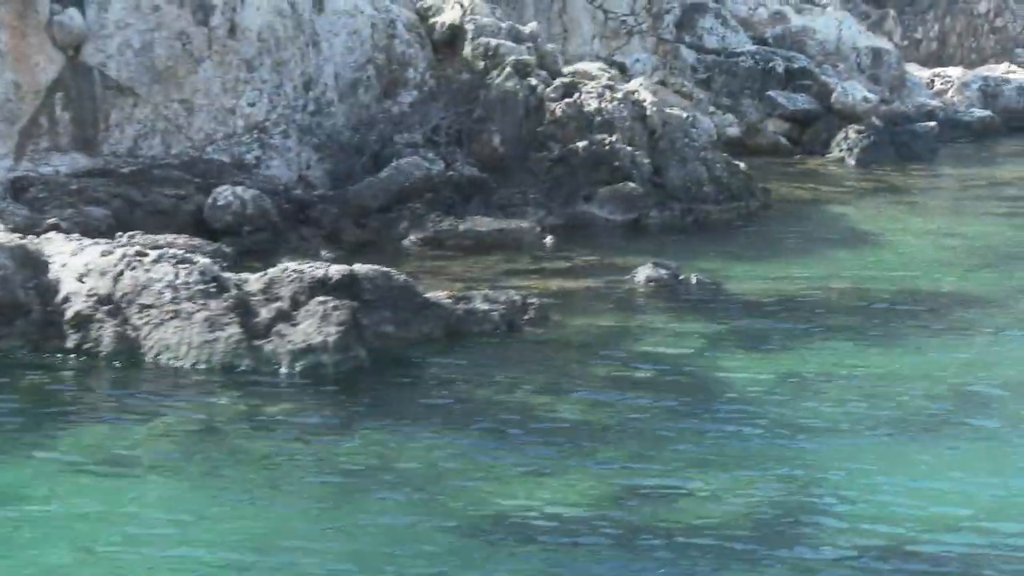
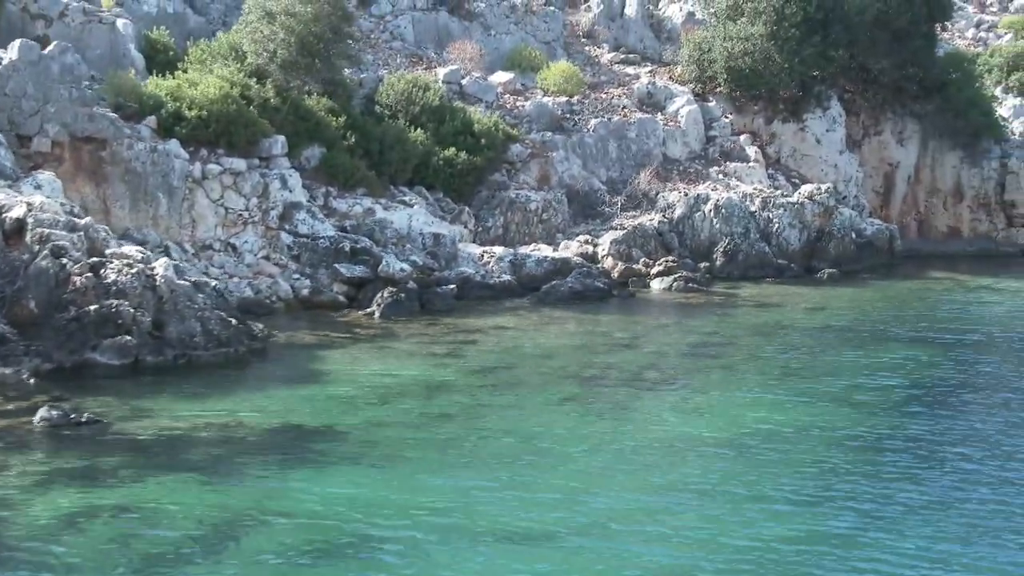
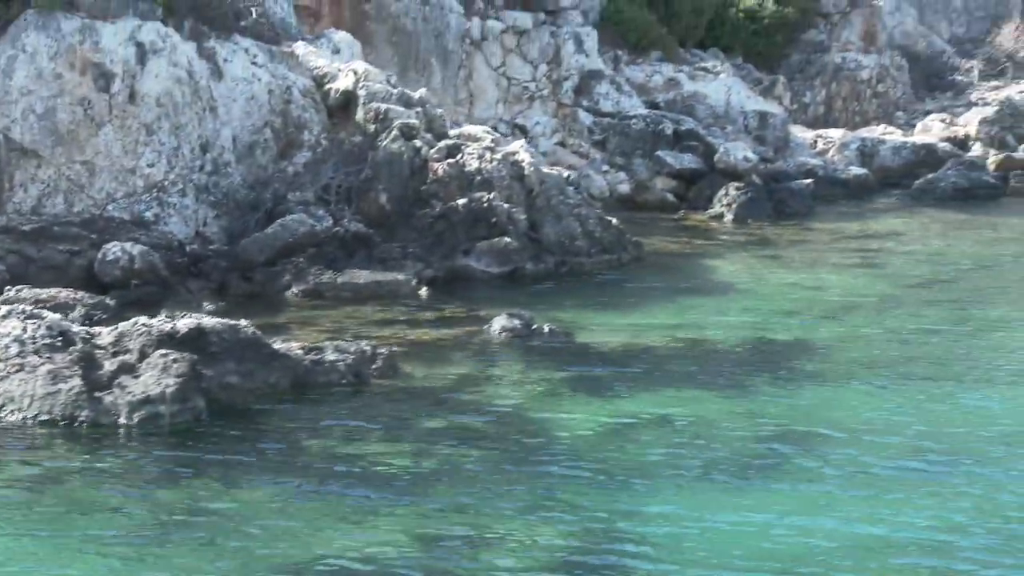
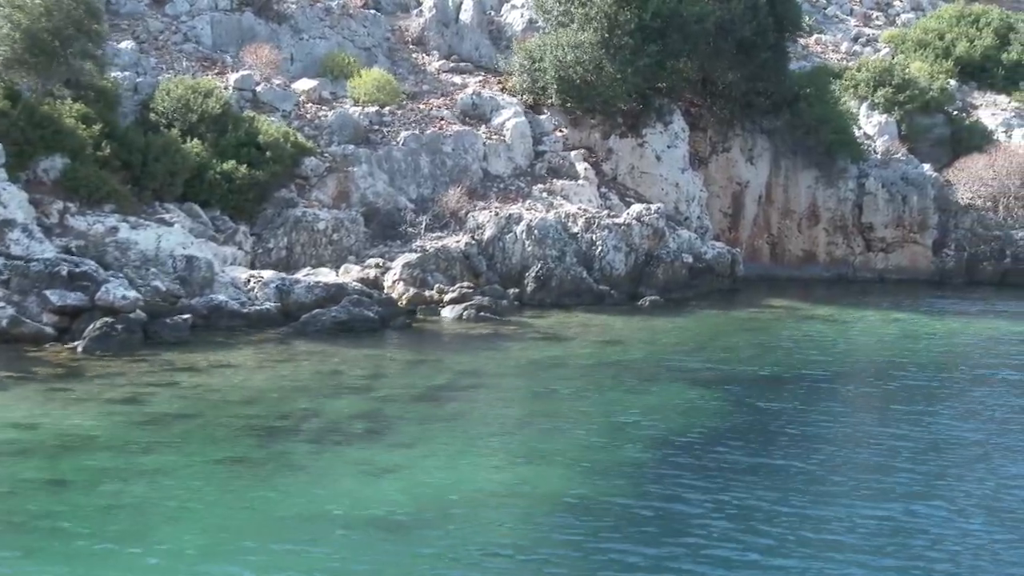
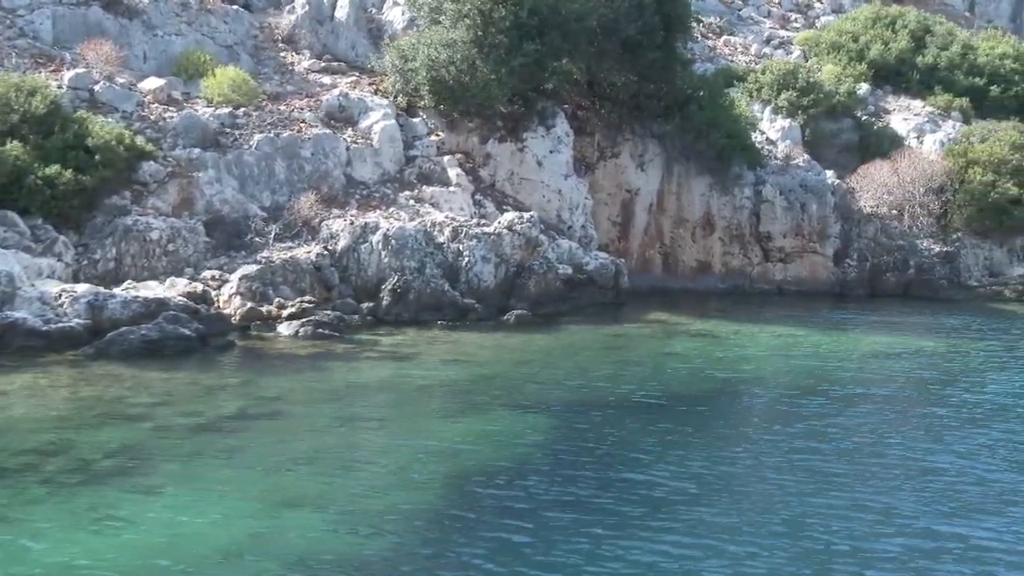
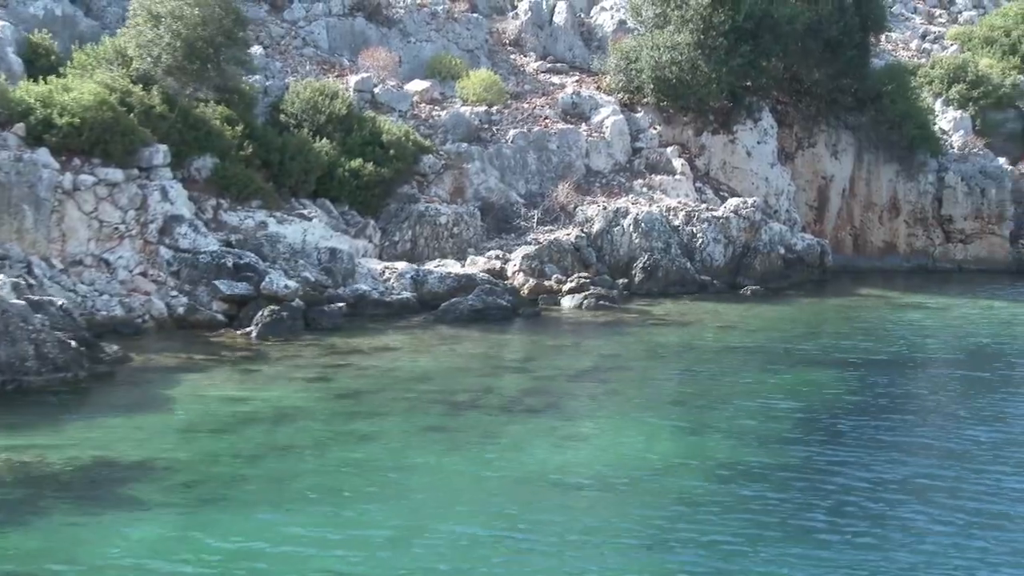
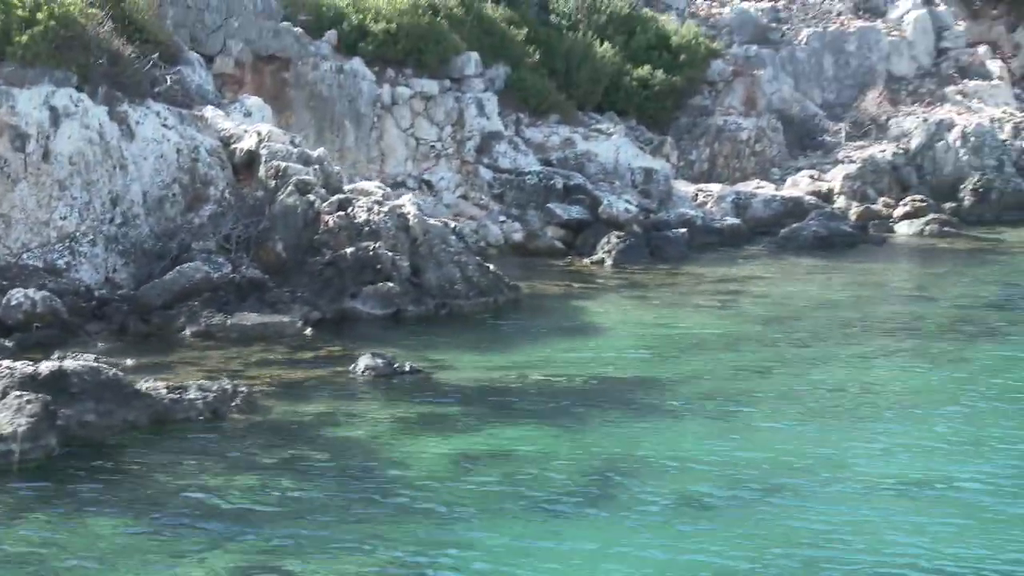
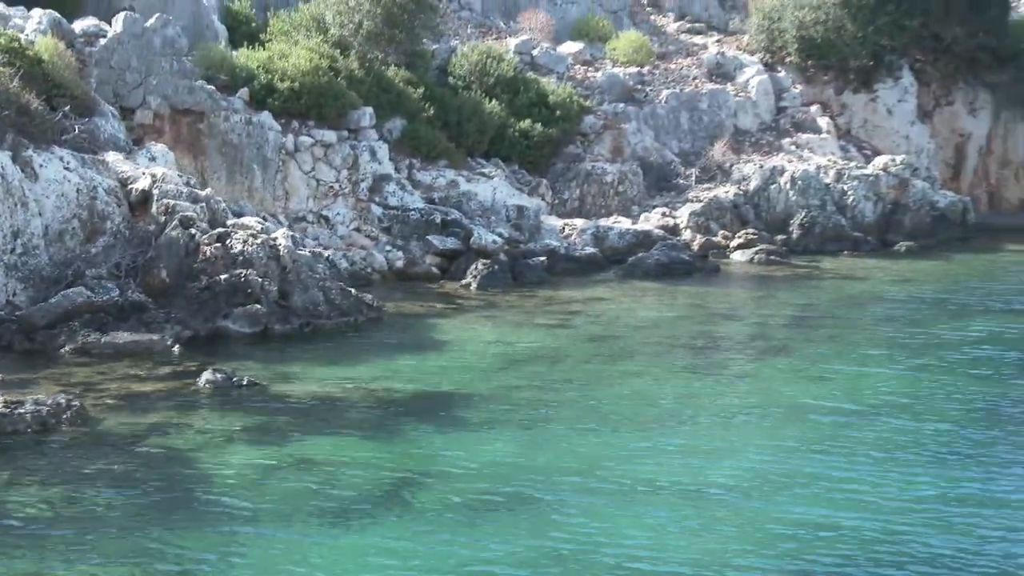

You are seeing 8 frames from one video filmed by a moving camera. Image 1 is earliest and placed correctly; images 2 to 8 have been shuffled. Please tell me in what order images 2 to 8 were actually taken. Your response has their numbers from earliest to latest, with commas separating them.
3, 7, 8, 2, 6, 4, 5
